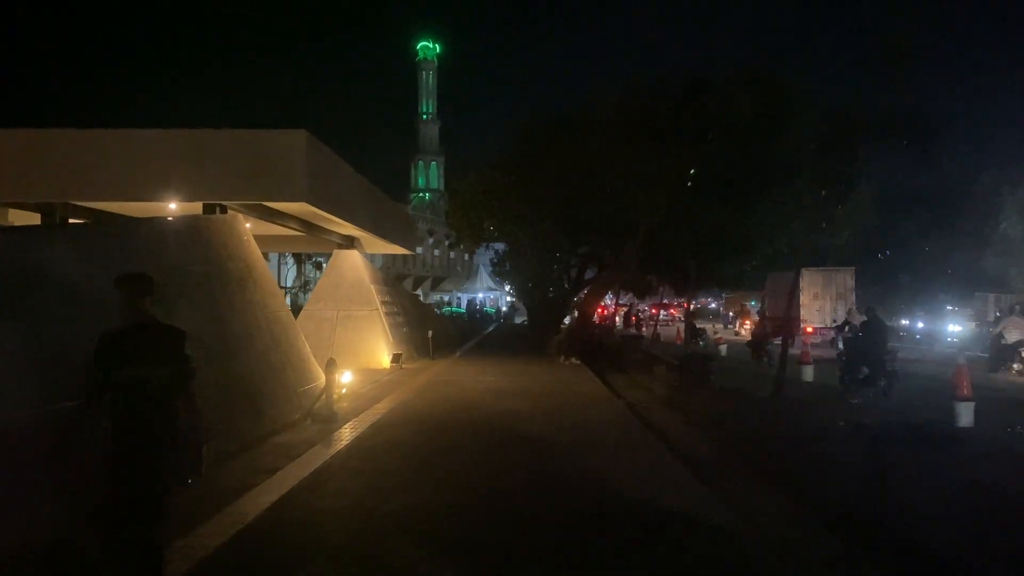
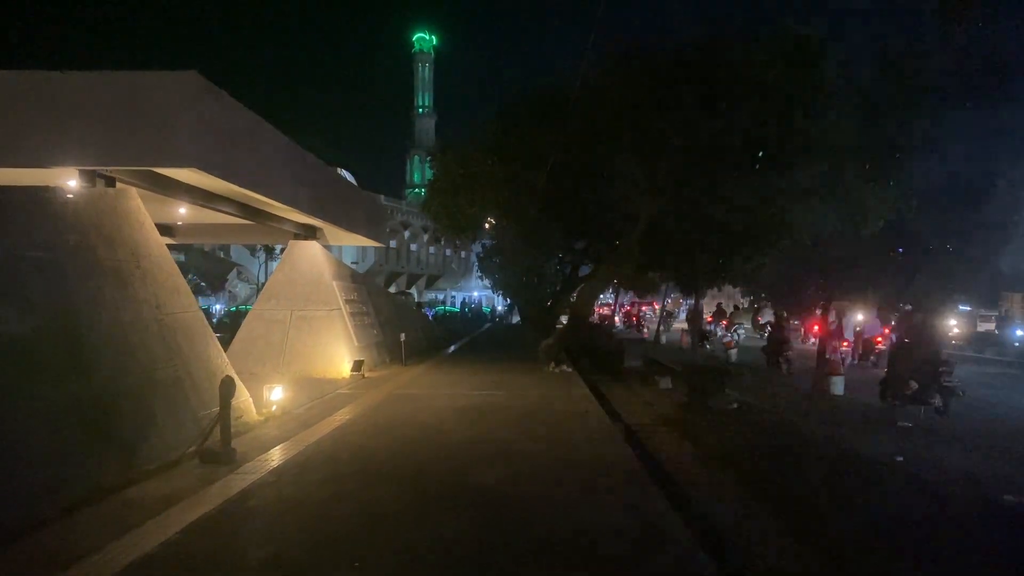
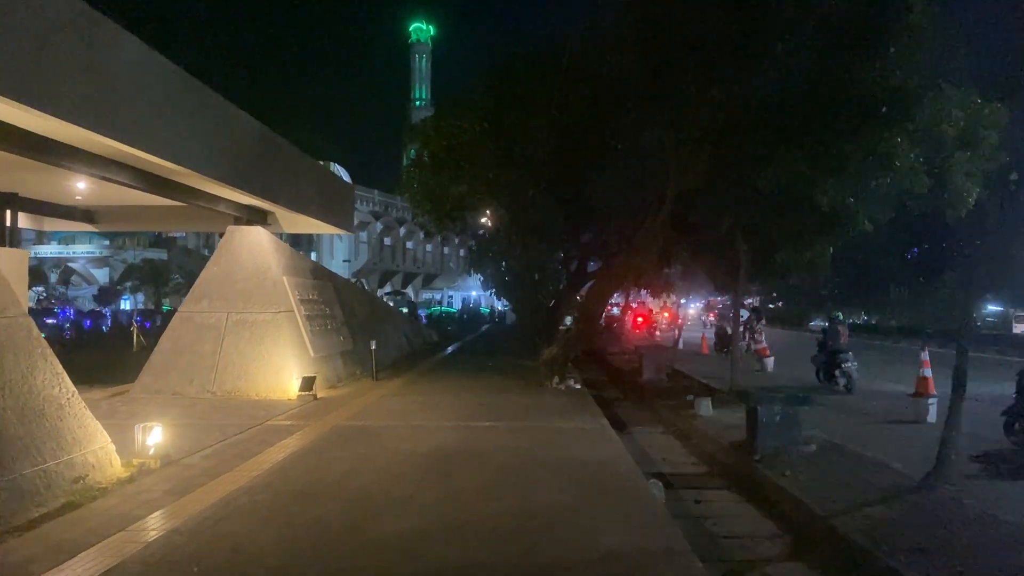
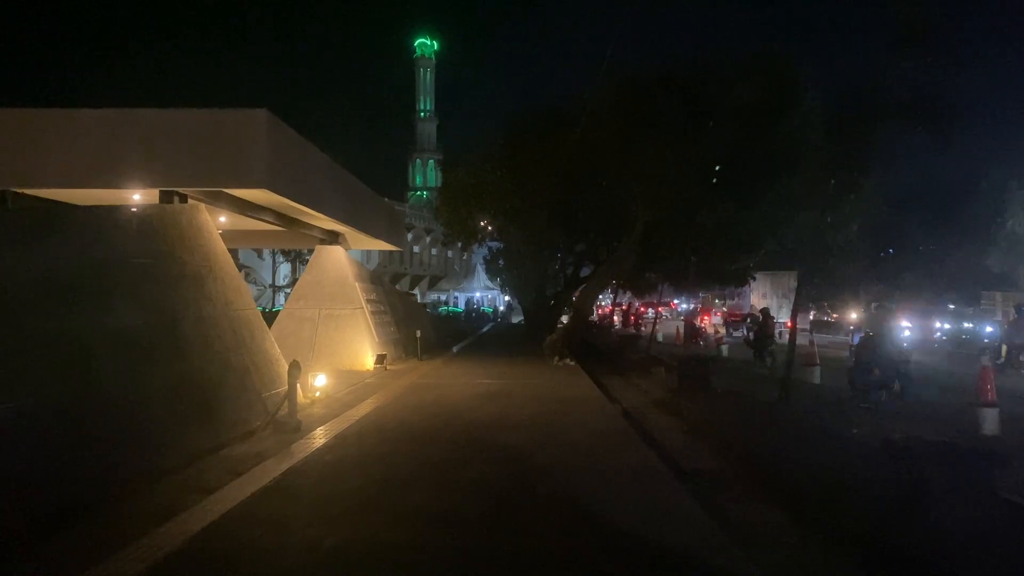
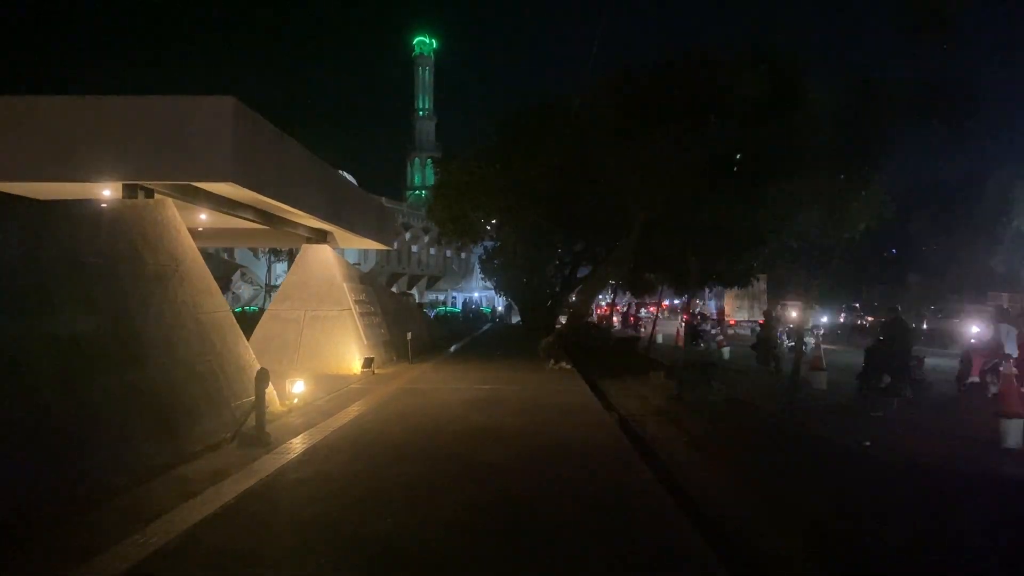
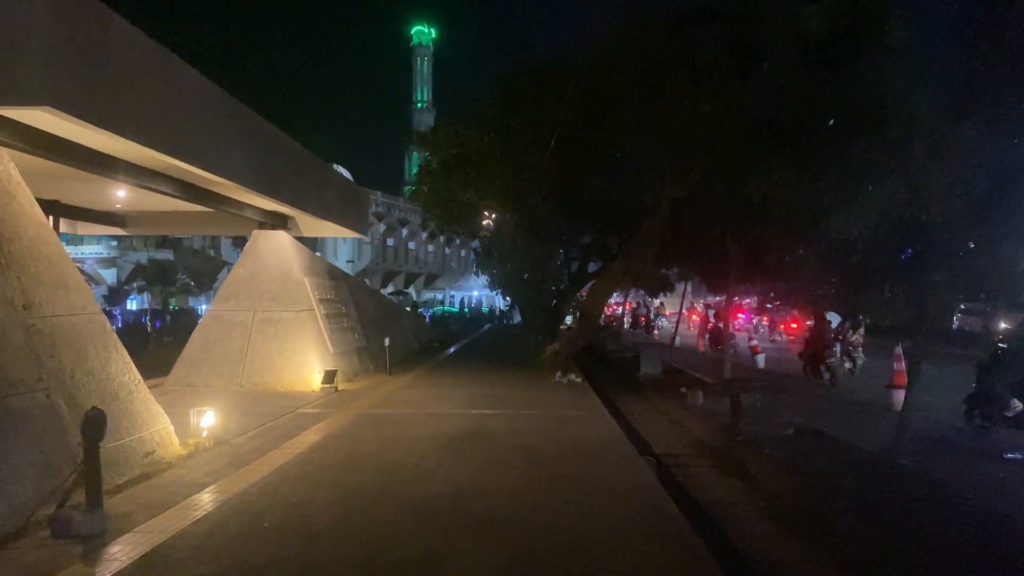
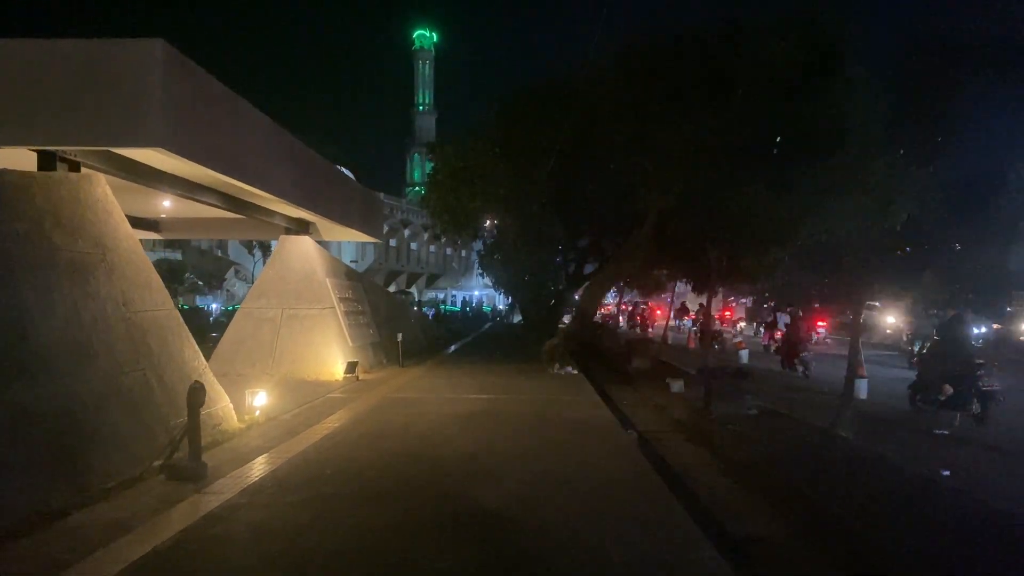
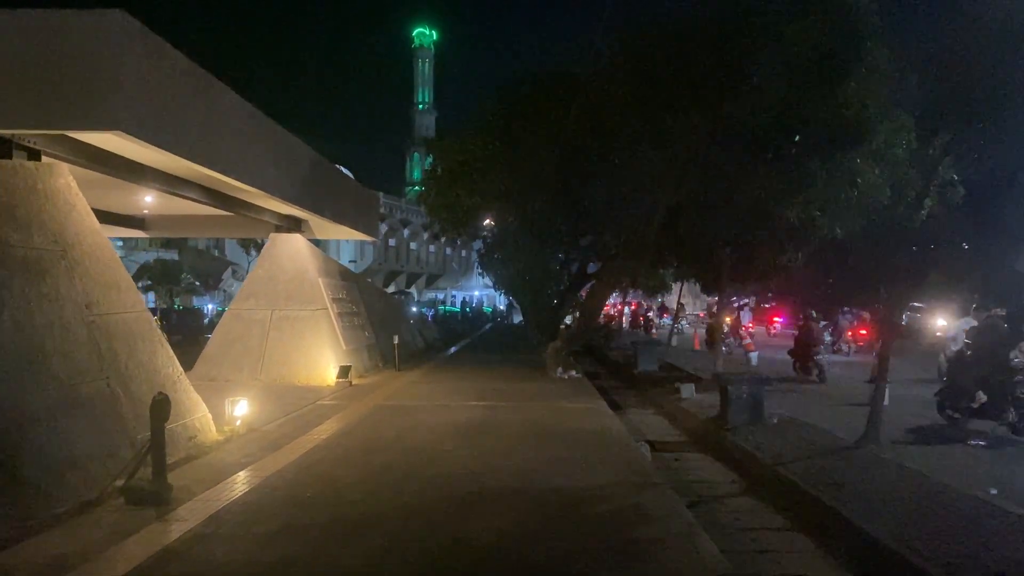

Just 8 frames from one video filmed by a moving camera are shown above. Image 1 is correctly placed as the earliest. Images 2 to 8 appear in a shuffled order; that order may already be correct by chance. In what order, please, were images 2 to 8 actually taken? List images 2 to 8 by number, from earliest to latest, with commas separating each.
4, 5, 2, 7, 8, 6, 3
